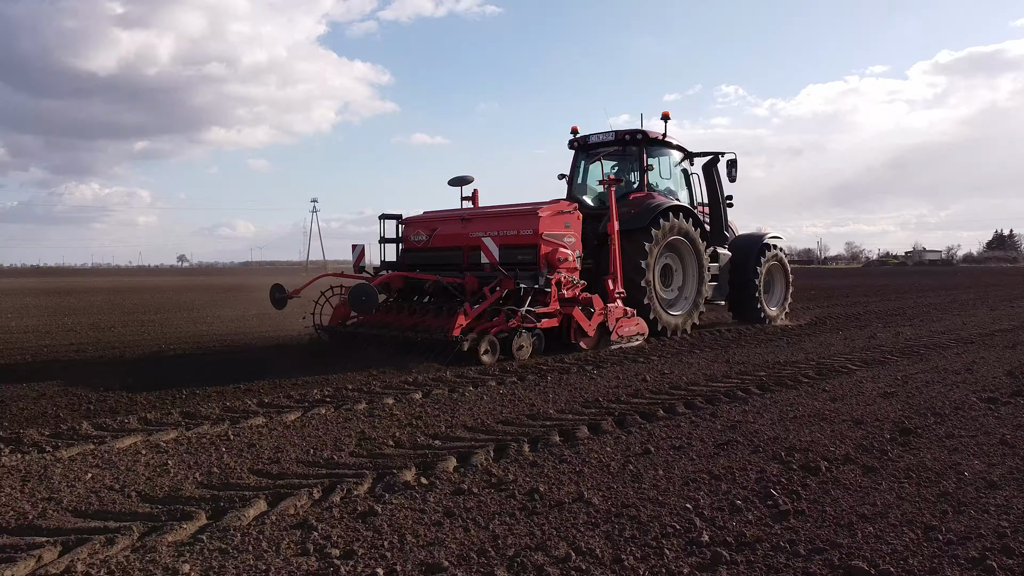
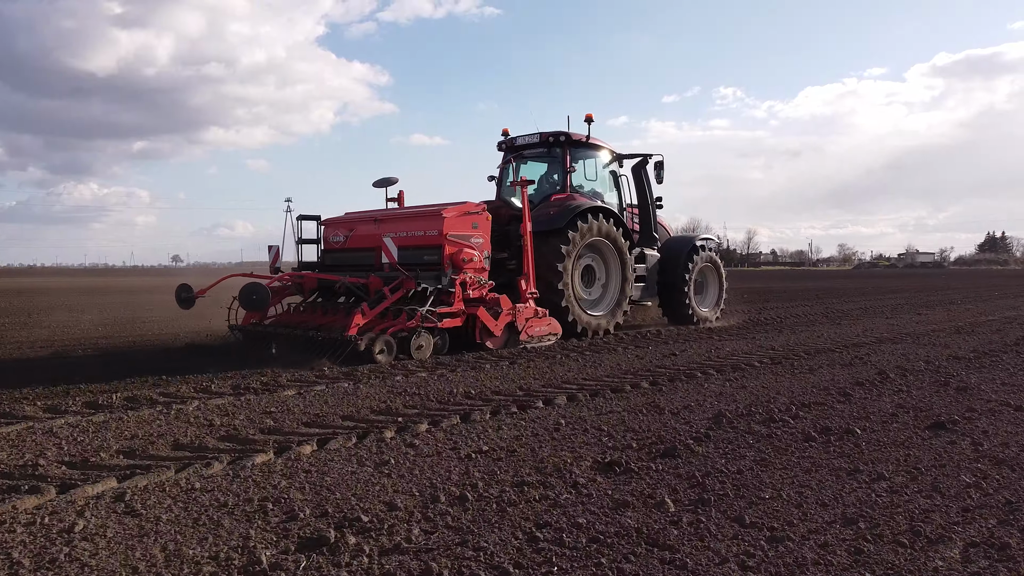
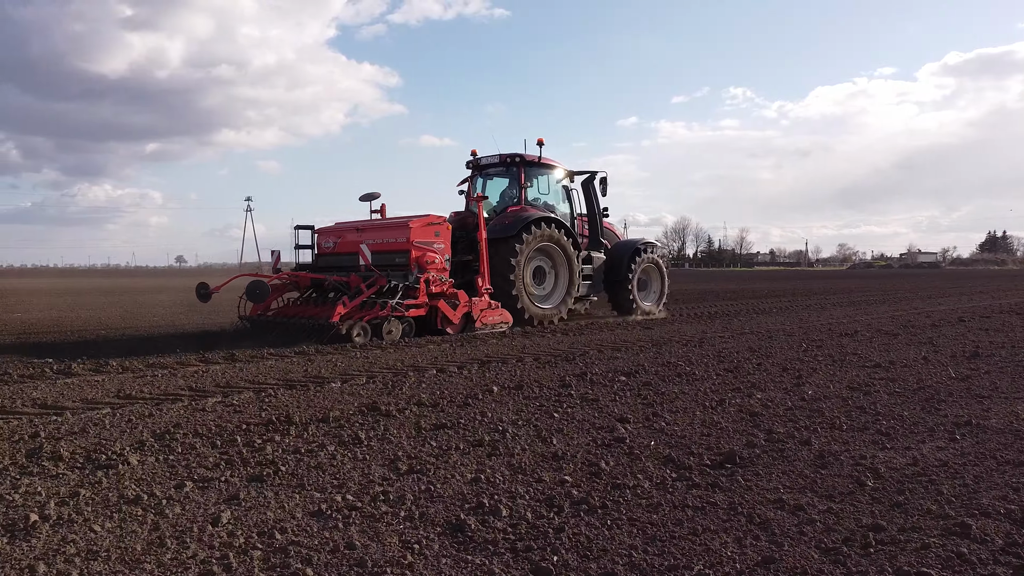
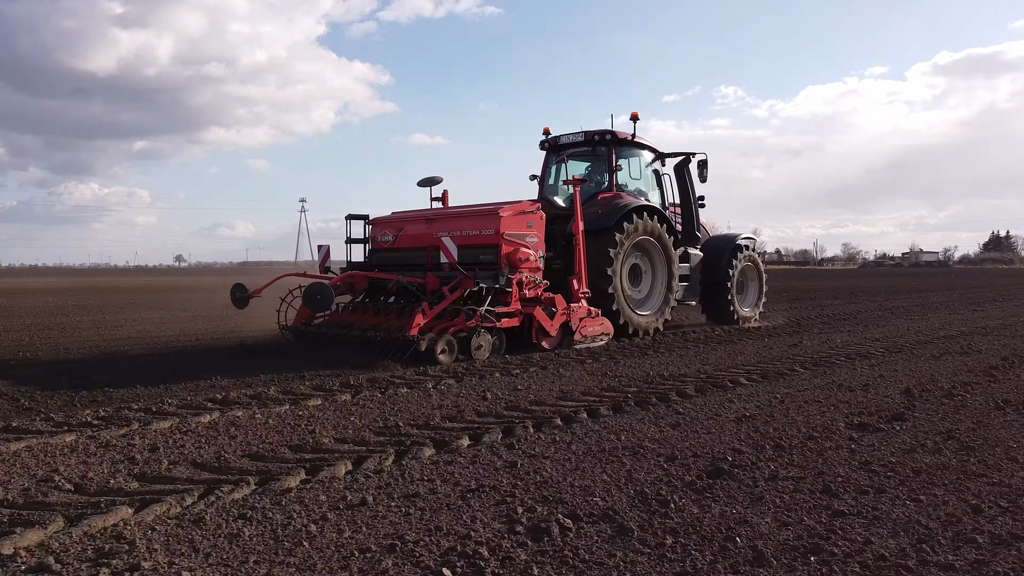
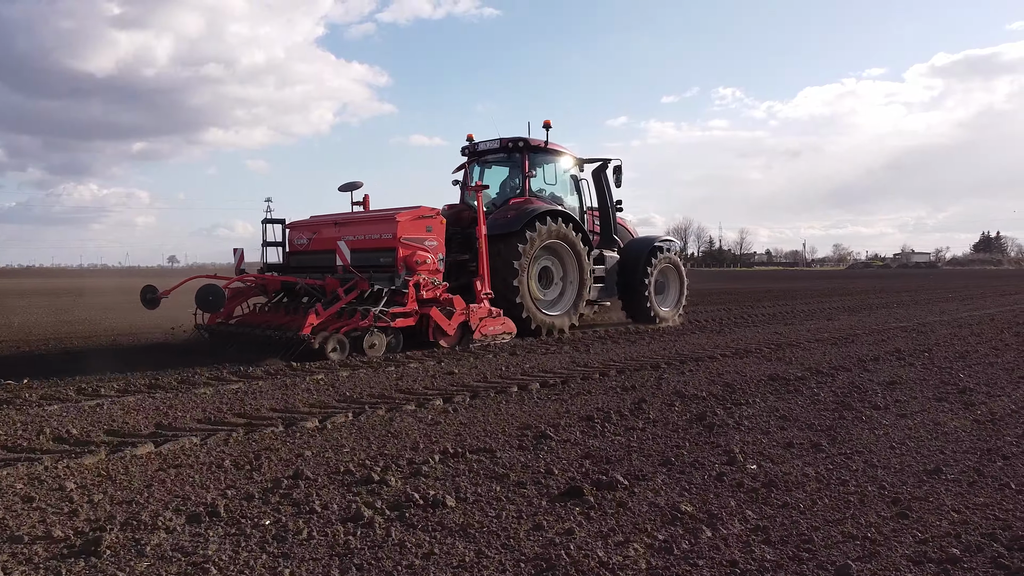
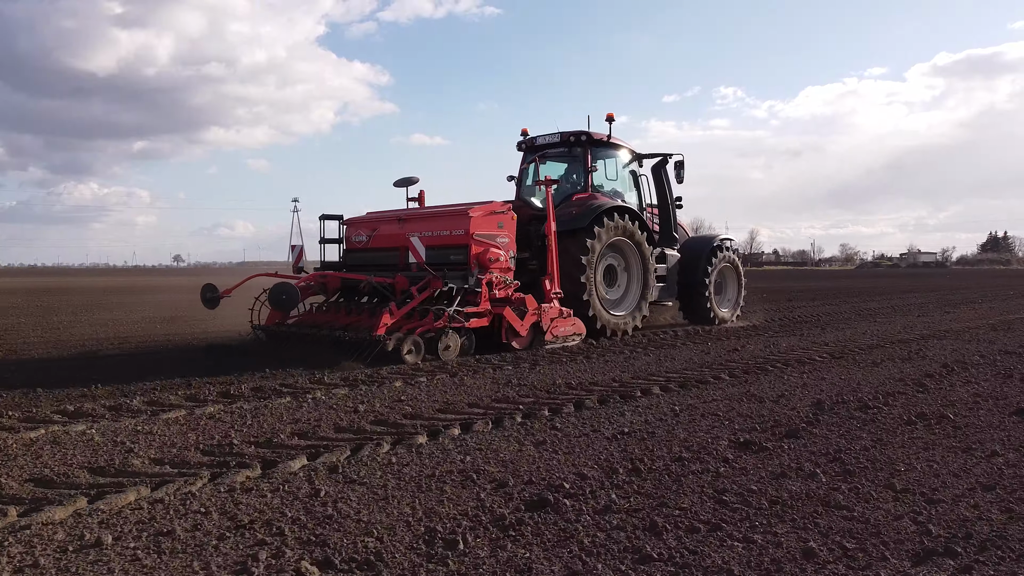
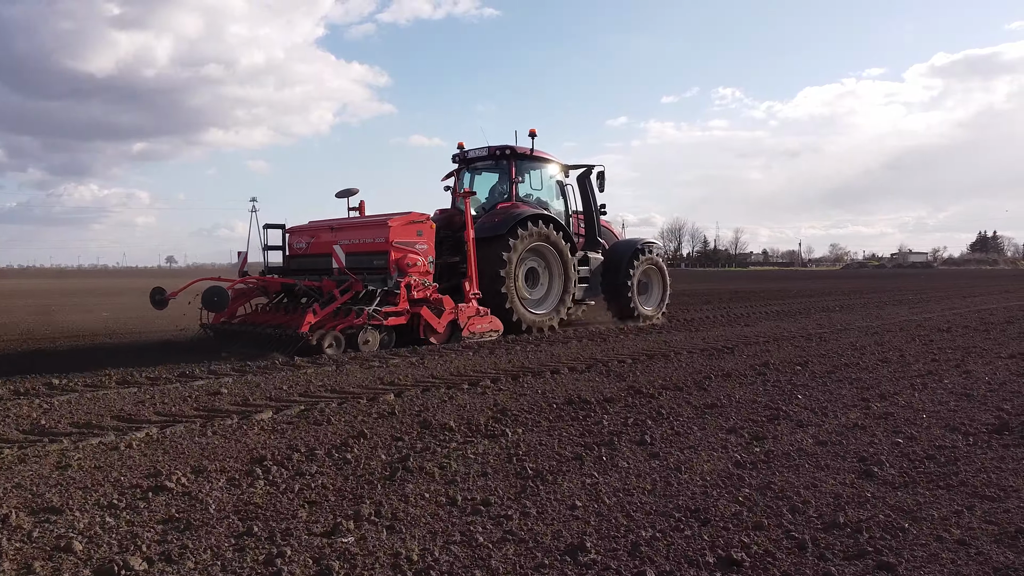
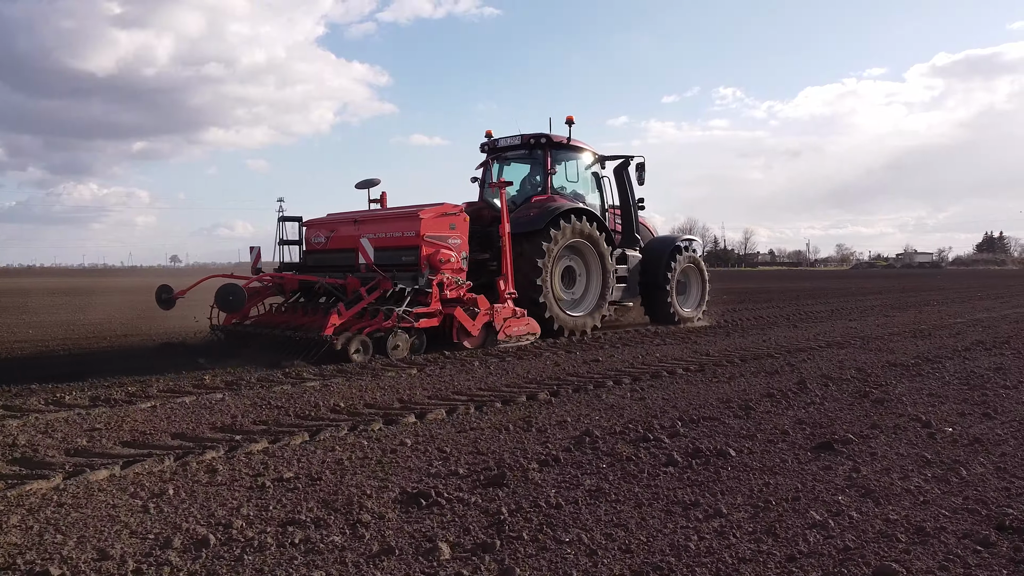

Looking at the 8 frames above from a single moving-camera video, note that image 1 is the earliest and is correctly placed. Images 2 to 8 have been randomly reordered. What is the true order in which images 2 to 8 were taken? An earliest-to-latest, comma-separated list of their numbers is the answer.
4, 6, 2, 8, 5, 7, 3
